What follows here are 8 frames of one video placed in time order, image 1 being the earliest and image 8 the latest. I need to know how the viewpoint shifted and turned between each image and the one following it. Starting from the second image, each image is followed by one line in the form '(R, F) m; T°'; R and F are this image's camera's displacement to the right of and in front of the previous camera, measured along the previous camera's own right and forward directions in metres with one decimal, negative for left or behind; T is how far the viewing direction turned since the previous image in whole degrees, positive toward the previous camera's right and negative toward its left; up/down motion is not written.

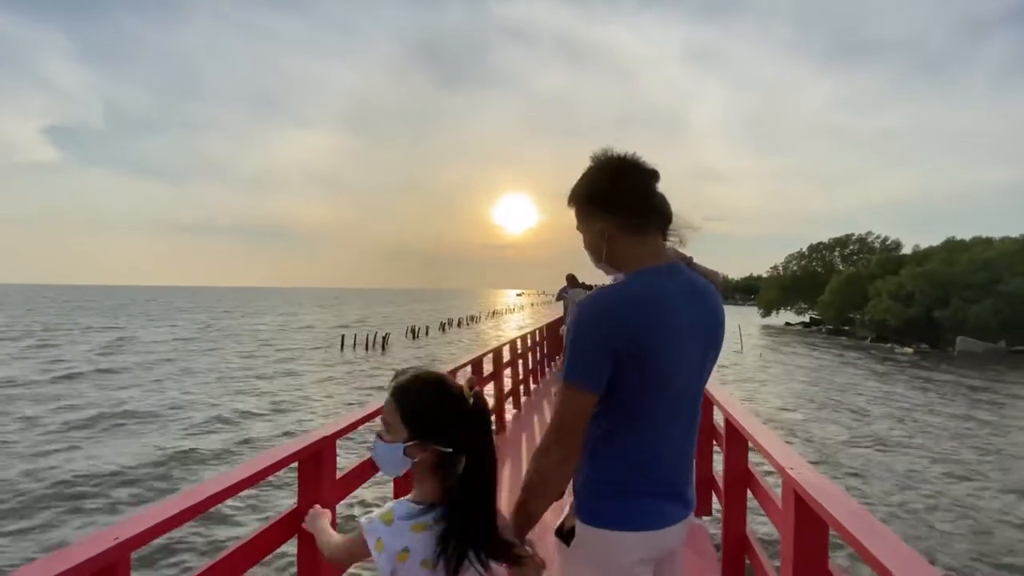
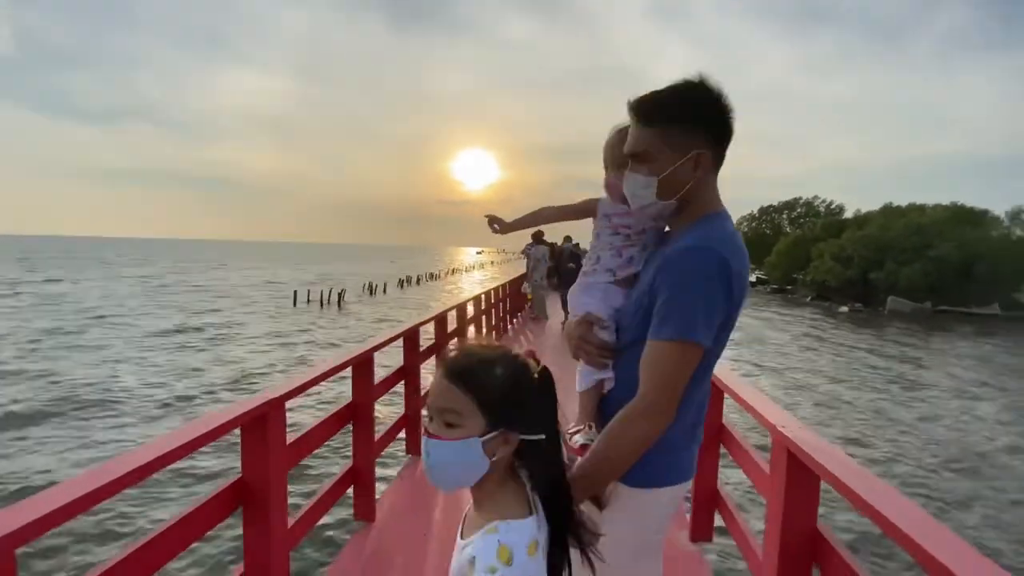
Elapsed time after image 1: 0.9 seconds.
(-0.1, +0.3) m; +5°
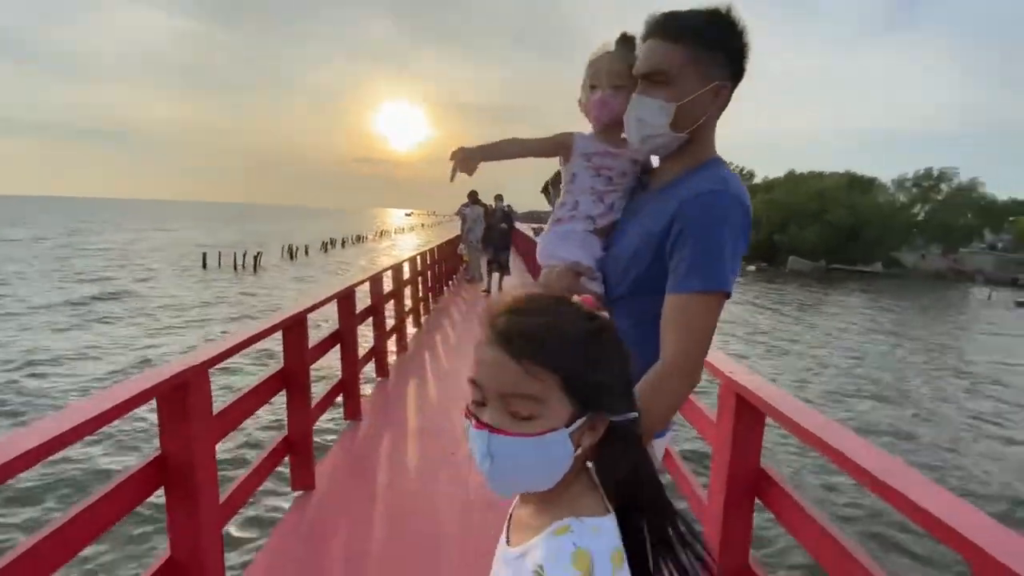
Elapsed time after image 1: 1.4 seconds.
(-0.1, +0.2) m; +8°
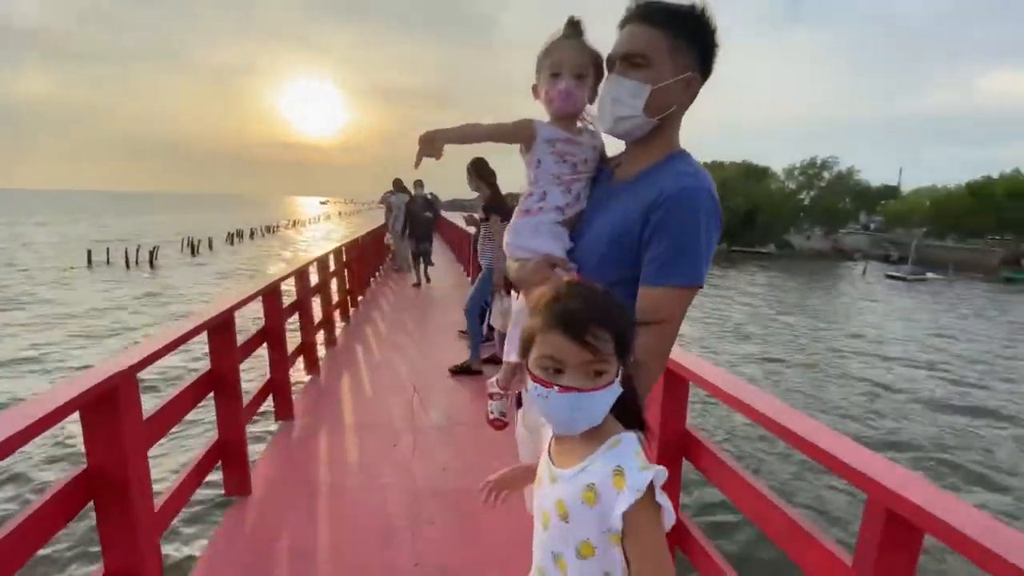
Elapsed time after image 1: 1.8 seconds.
(+1.7, +1.0) m; -8°
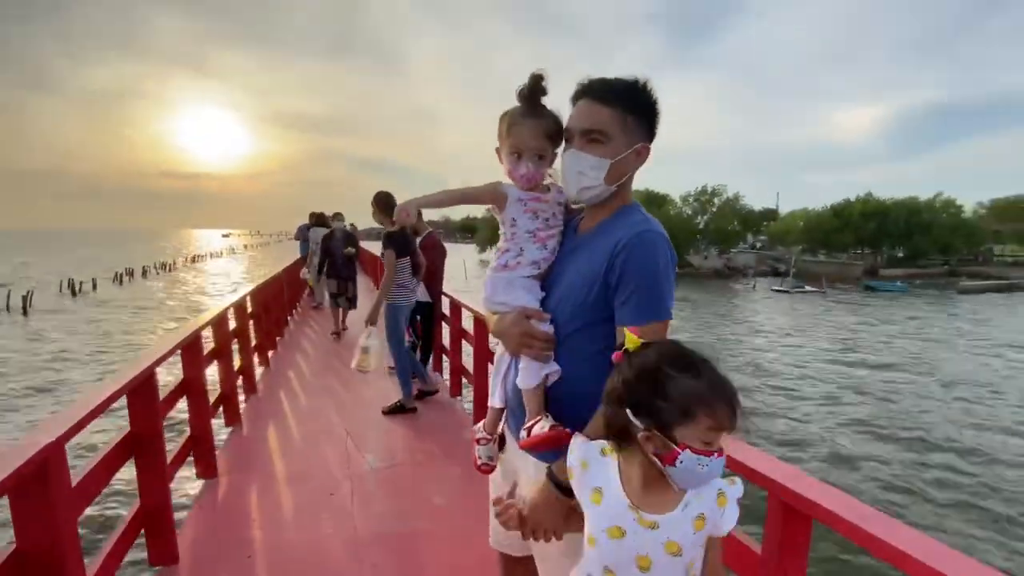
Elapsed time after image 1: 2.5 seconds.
(0.0, -0.1) m; +10°
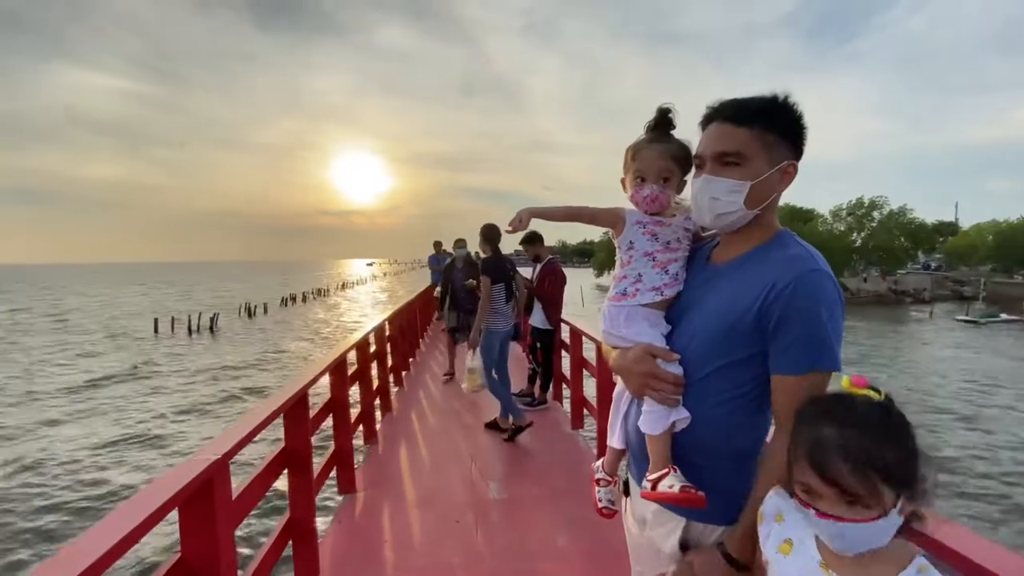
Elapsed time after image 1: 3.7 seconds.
(0.0, 0.0) m; -14°
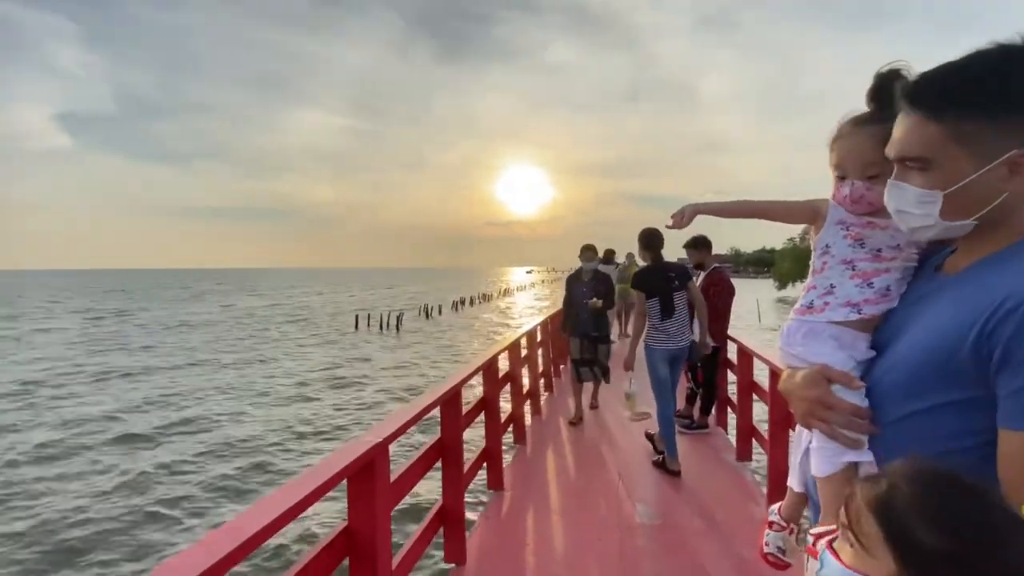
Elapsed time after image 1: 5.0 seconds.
(0.0, 0.0) m; -19°
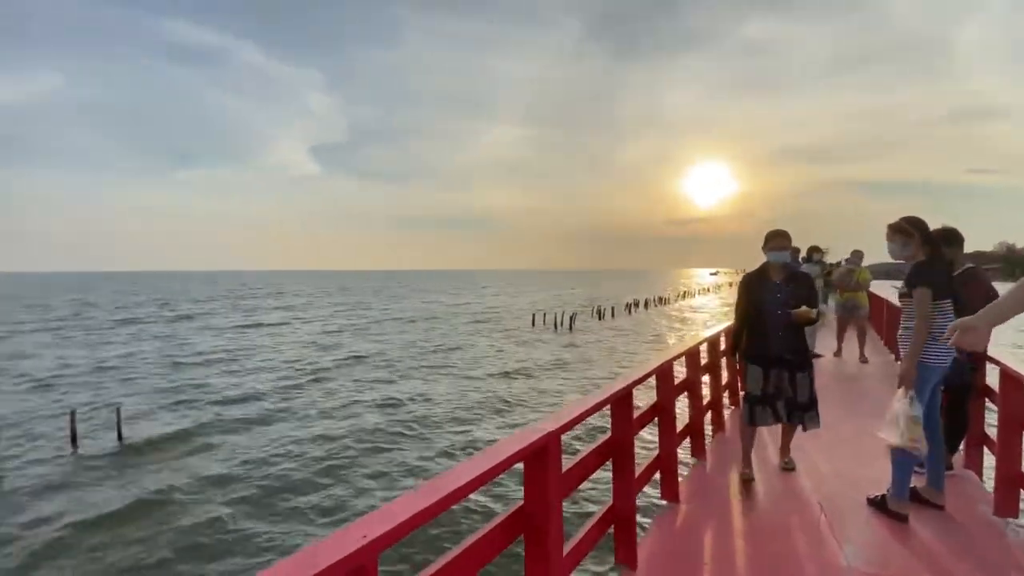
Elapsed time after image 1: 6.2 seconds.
(0.0, 0.0) m; -21°
